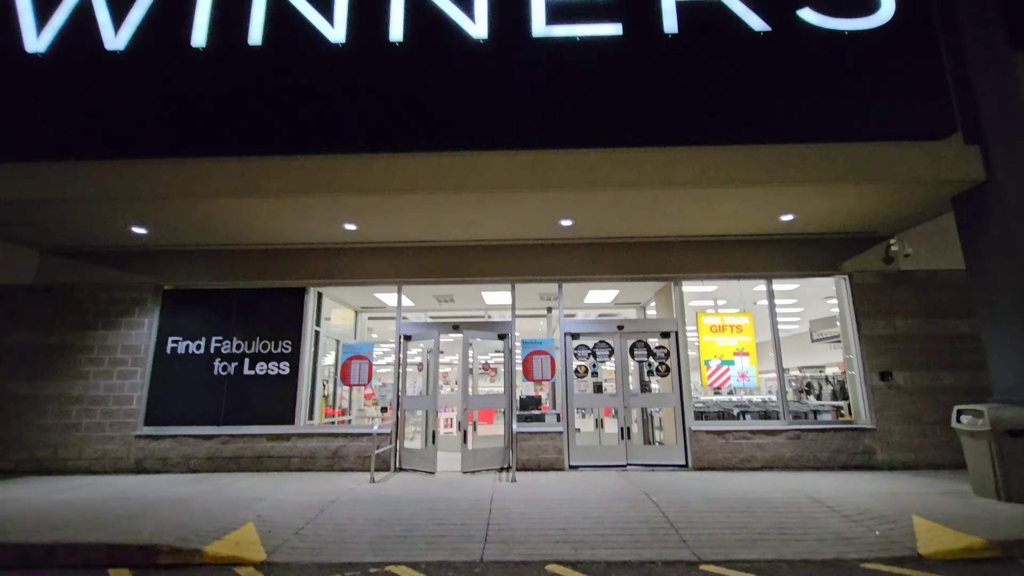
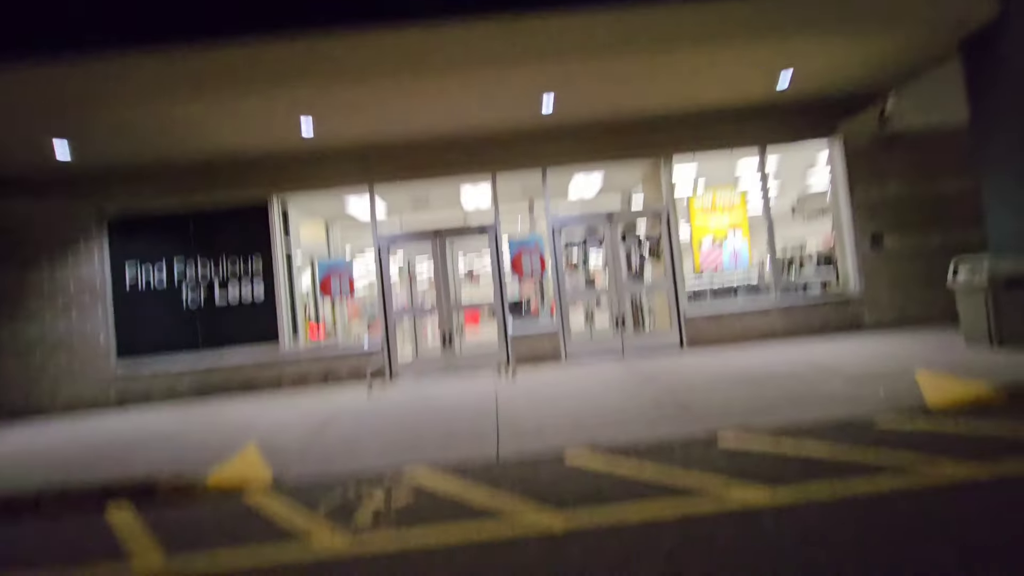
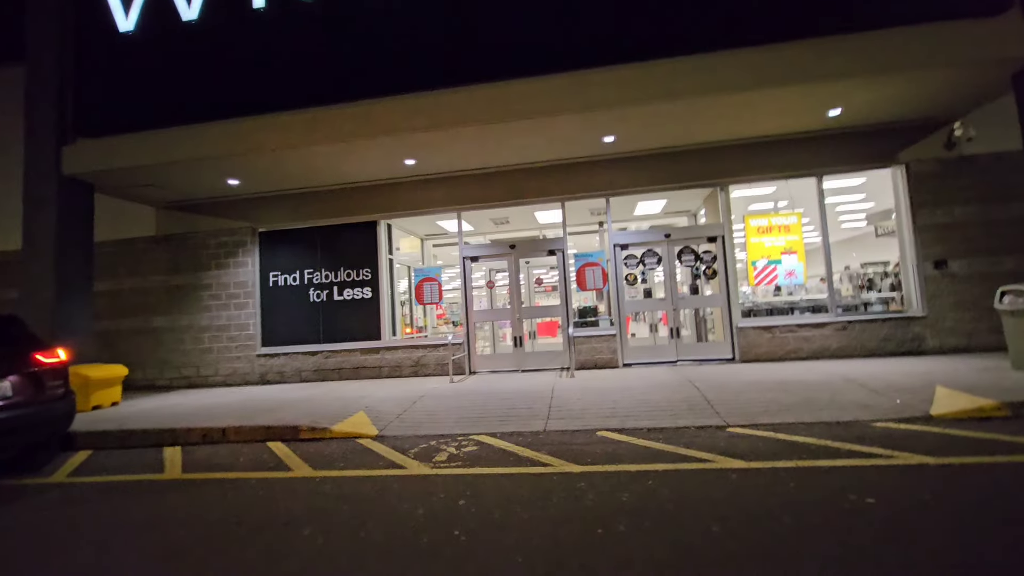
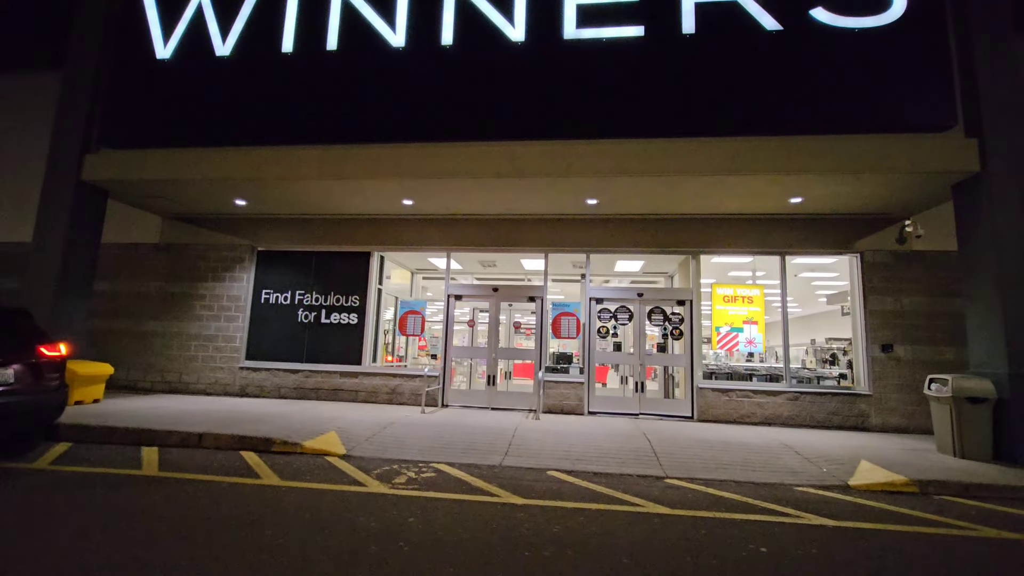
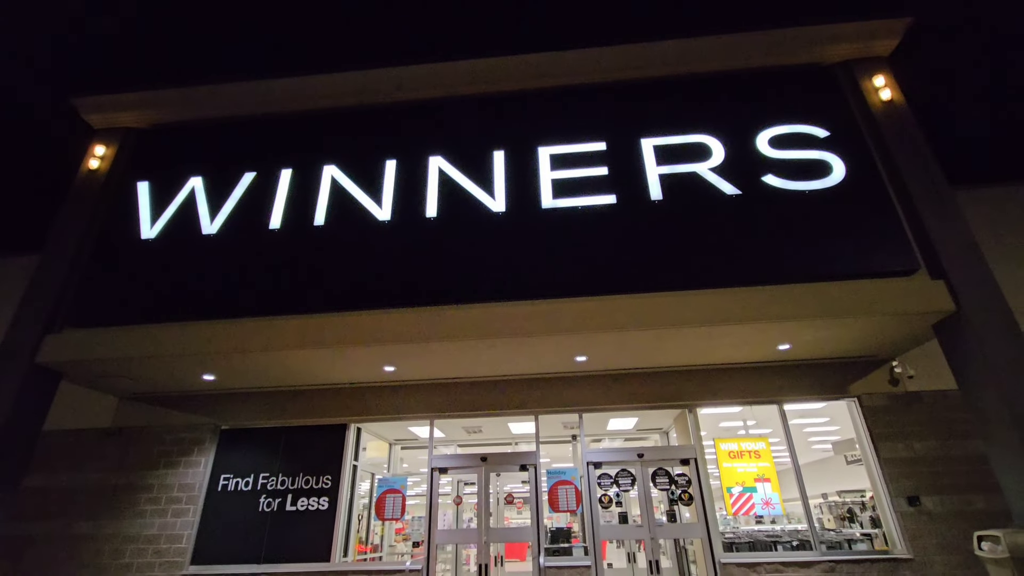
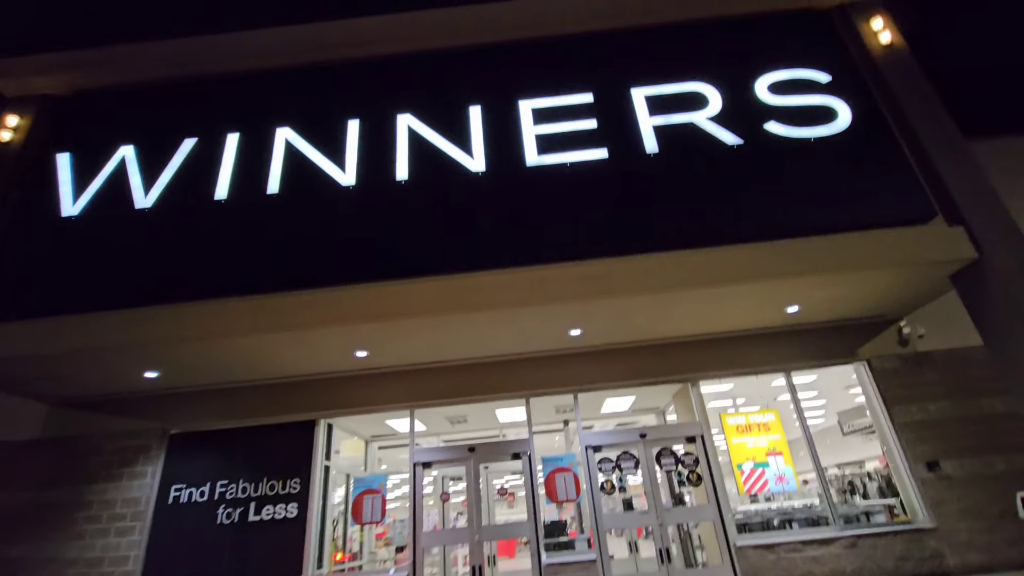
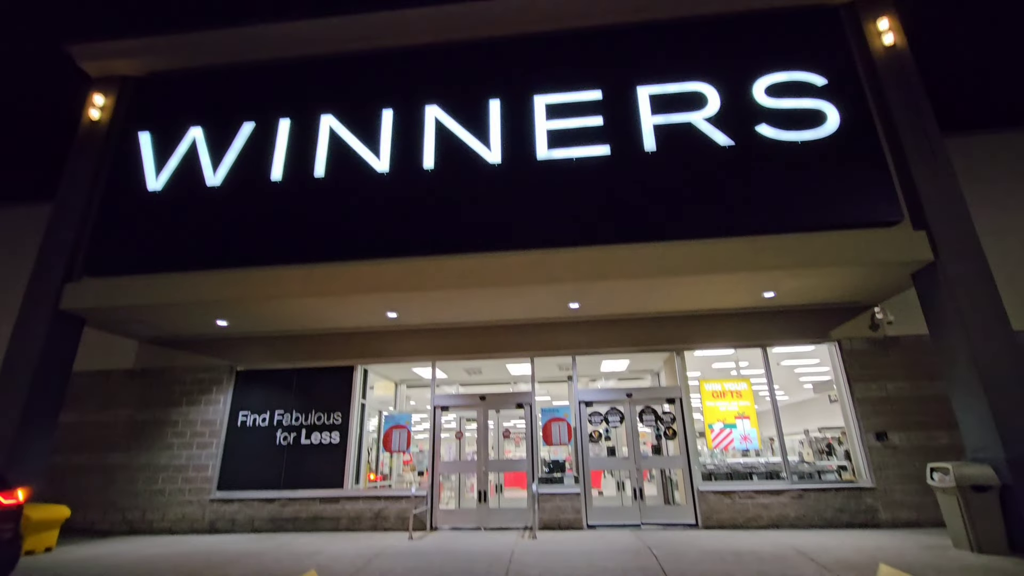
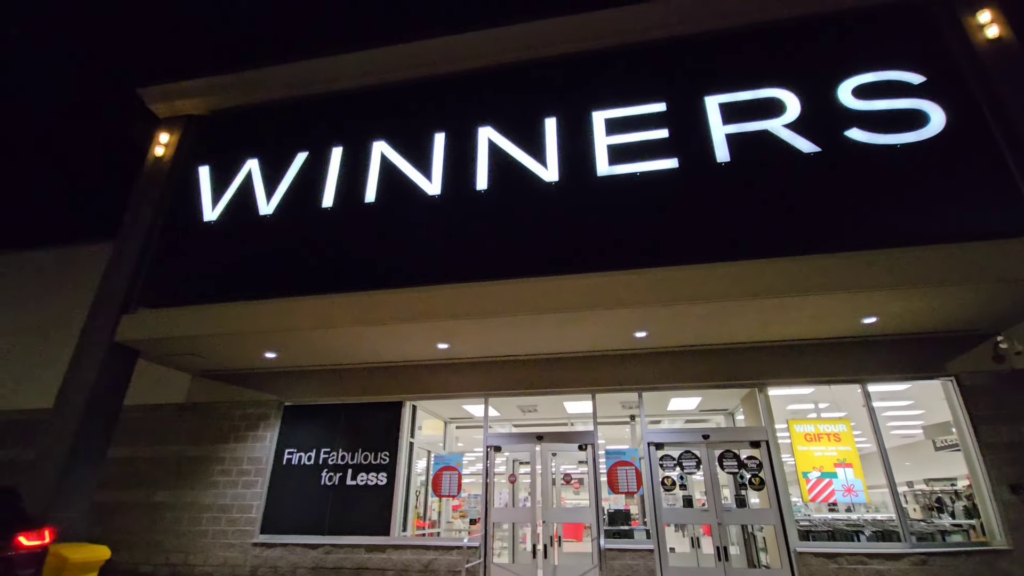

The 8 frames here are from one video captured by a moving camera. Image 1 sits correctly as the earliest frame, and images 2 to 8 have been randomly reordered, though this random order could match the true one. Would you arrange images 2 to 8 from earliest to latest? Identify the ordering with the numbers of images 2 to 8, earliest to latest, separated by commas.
8, 5, 4, 7, 3, 6, 2
